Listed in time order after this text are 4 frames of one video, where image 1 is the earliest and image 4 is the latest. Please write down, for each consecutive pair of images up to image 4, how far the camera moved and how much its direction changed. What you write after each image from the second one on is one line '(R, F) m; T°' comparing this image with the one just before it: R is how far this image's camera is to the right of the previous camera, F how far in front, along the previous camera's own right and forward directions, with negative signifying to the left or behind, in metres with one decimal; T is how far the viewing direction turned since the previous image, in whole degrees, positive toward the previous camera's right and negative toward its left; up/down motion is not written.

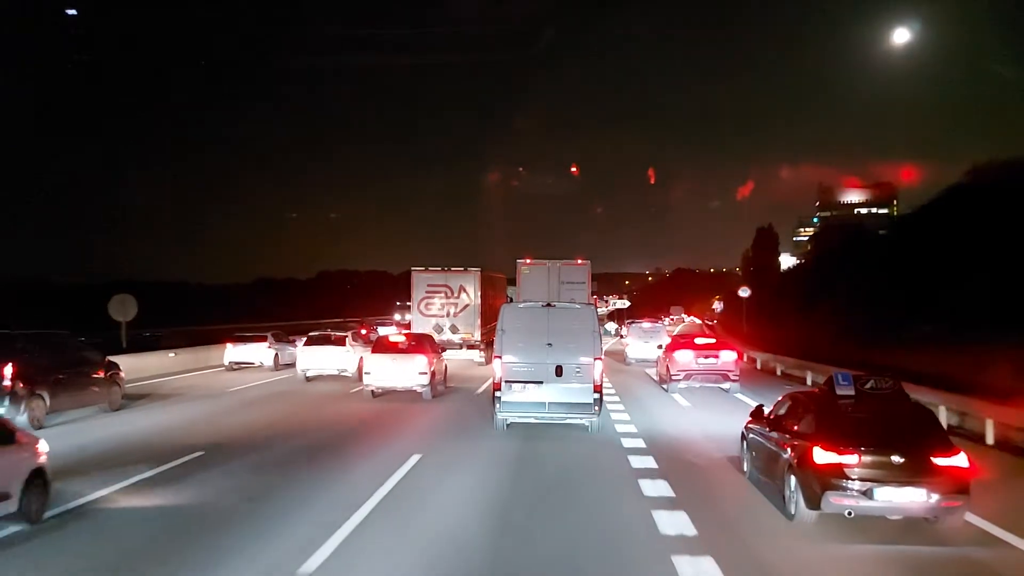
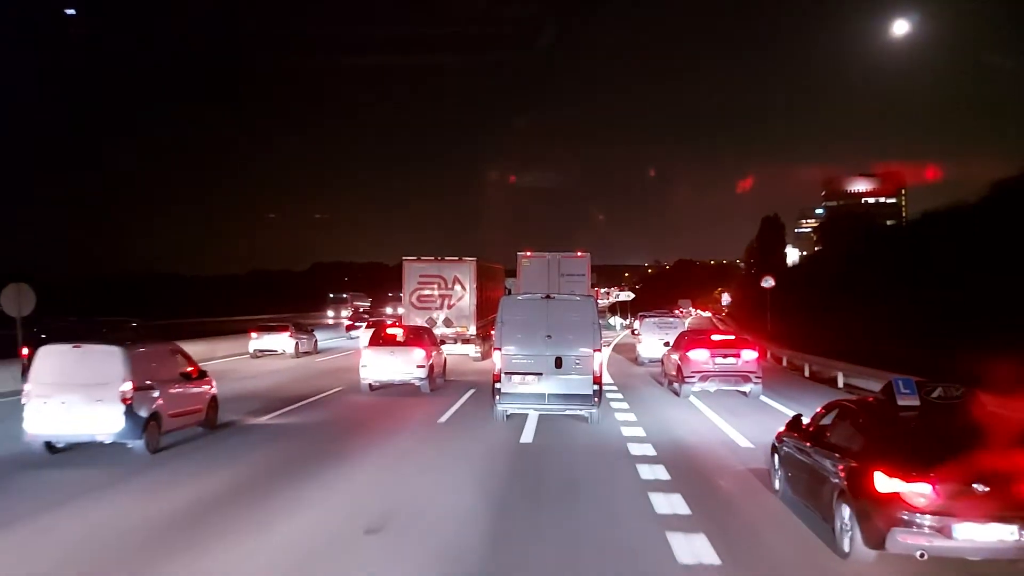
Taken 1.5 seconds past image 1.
(0.0, +0.8) m; 0°
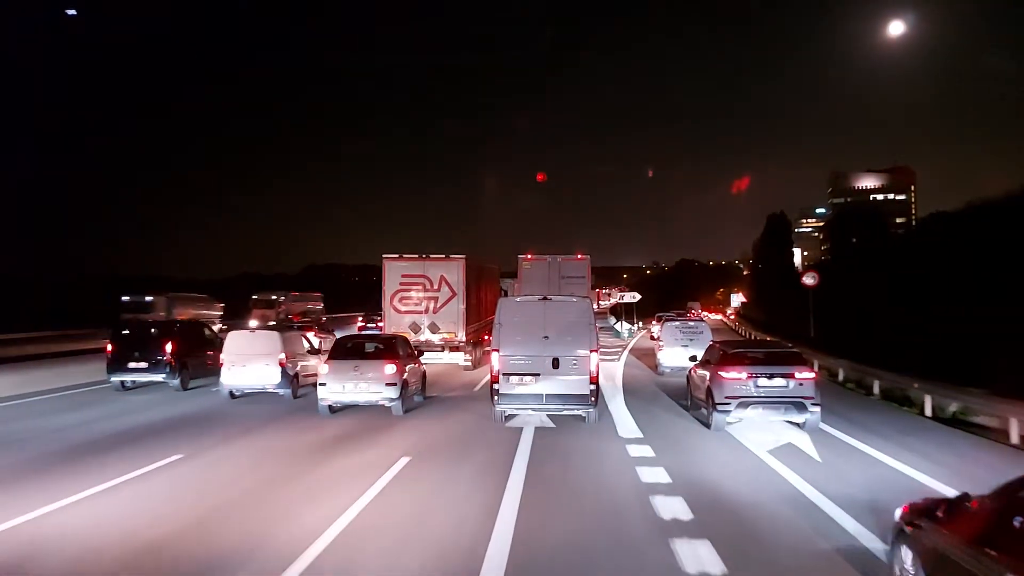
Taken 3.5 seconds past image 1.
(+0.1, +1.4) m; 0°
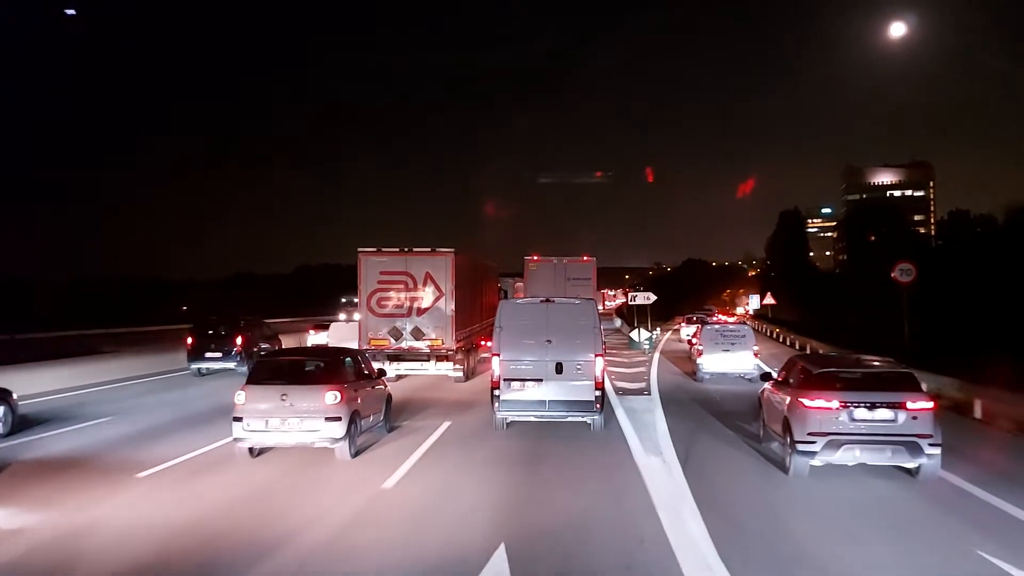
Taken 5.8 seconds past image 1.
(+0.1, +1.7) m; 0°
